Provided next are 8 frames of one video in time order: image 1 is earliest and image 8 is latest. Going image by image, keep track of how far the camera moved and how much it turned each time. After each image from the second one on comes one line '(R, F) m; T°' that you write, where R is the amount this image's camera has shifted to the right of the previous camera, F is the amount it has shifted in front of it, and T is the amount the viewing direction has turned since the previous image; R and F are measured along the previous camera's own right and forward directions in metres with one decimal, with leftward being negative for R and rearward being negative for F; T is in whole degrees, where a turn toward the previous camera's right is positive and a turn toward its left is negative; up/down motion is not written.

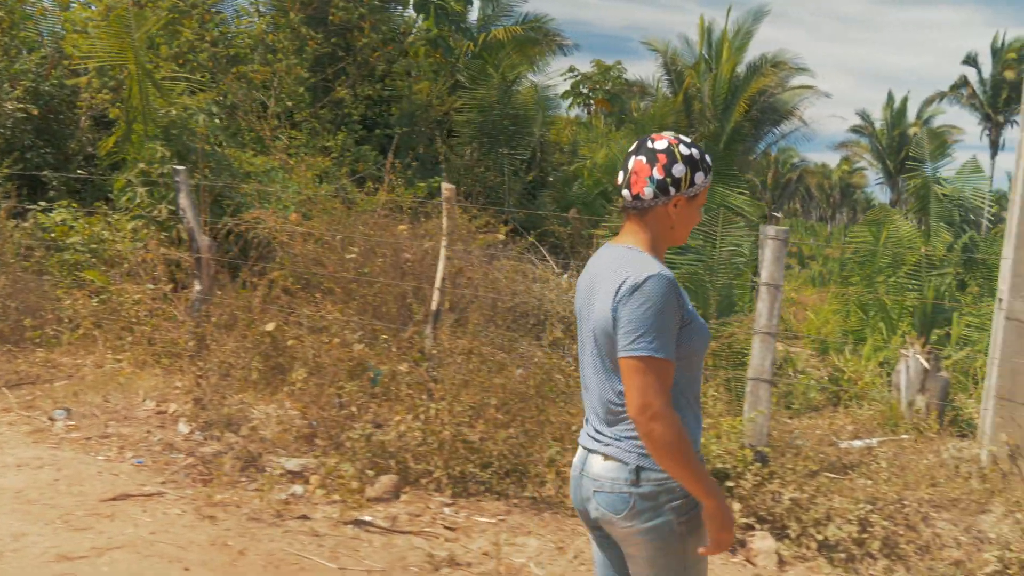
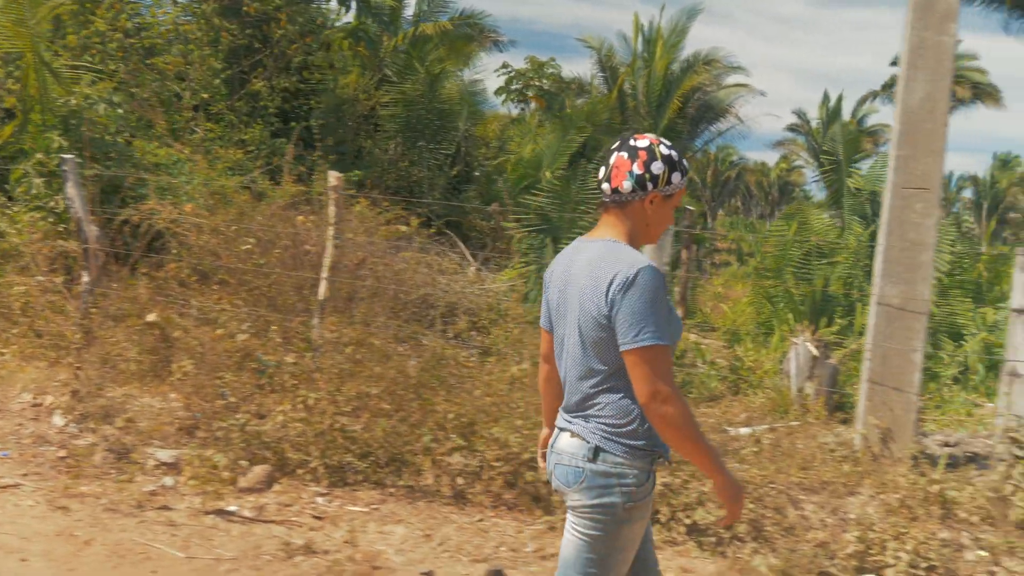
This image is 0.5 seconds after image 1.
(+0.5, 0.0) m; +3°
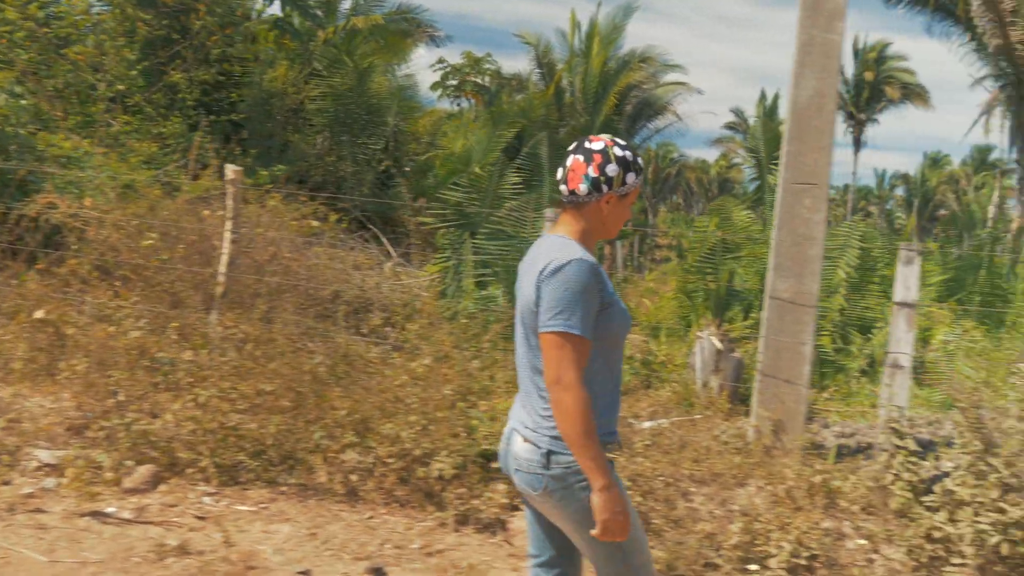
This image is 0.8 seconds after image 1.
(+0.3, 0.0) m; +3°
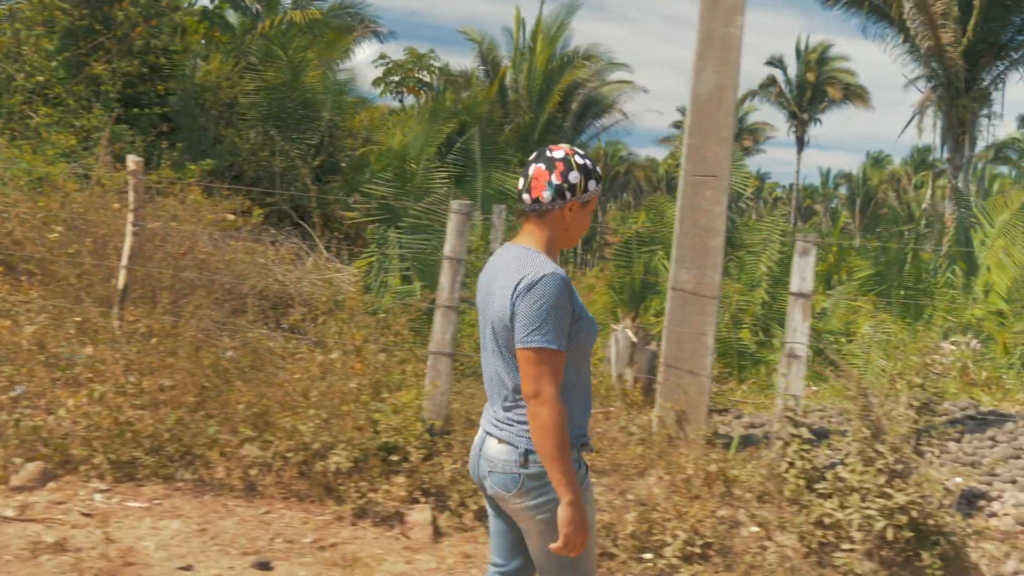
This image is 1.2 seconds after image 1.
(+0.3, 0.0) m; +3°
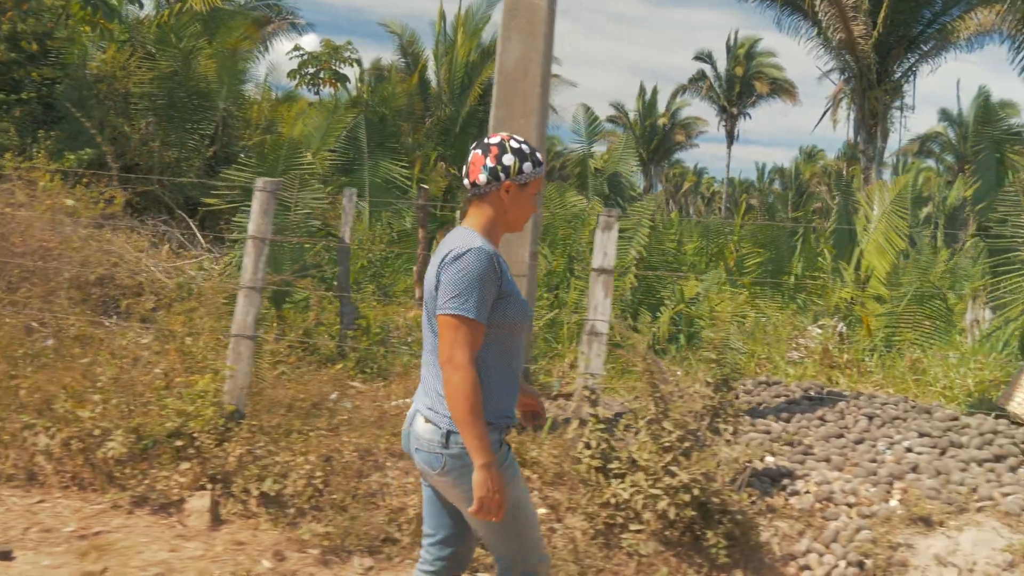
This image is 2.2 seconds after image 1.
(+0.9, +0.2) m; +3°
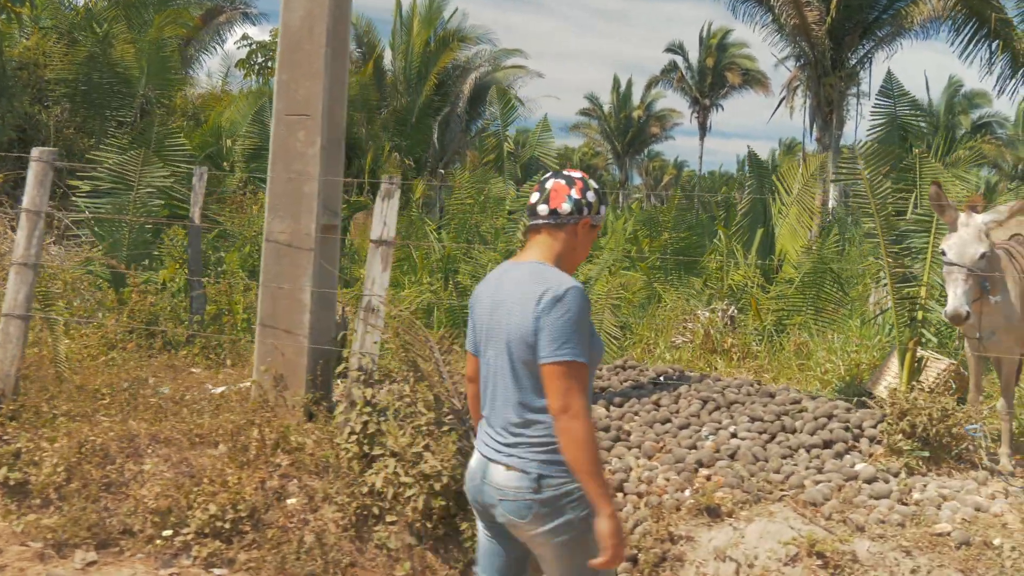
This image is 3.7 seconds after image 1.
(+1.2, +0.4) m; 0°
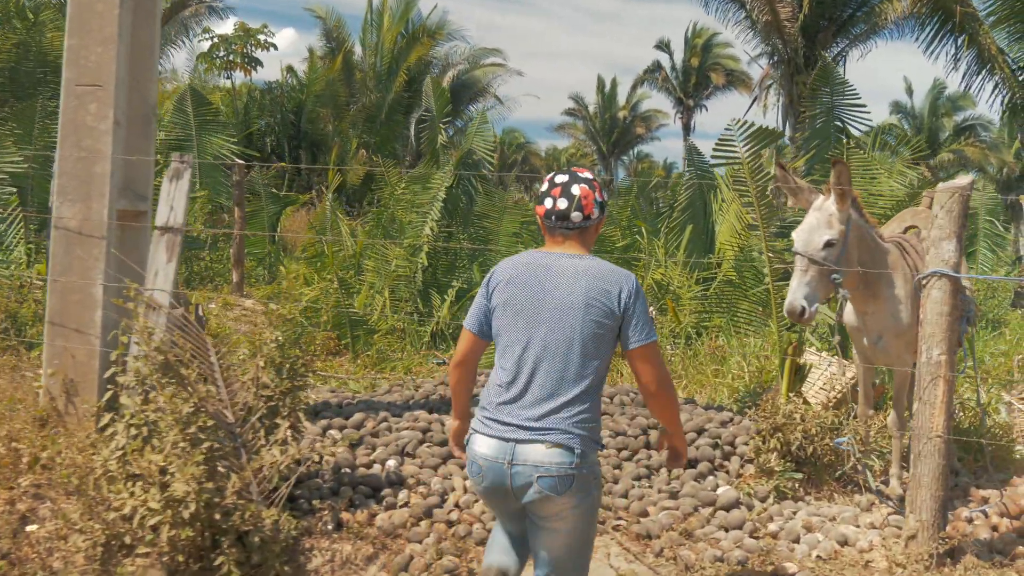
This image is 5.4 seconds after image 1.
(+0.9, +0.6) m; 0°
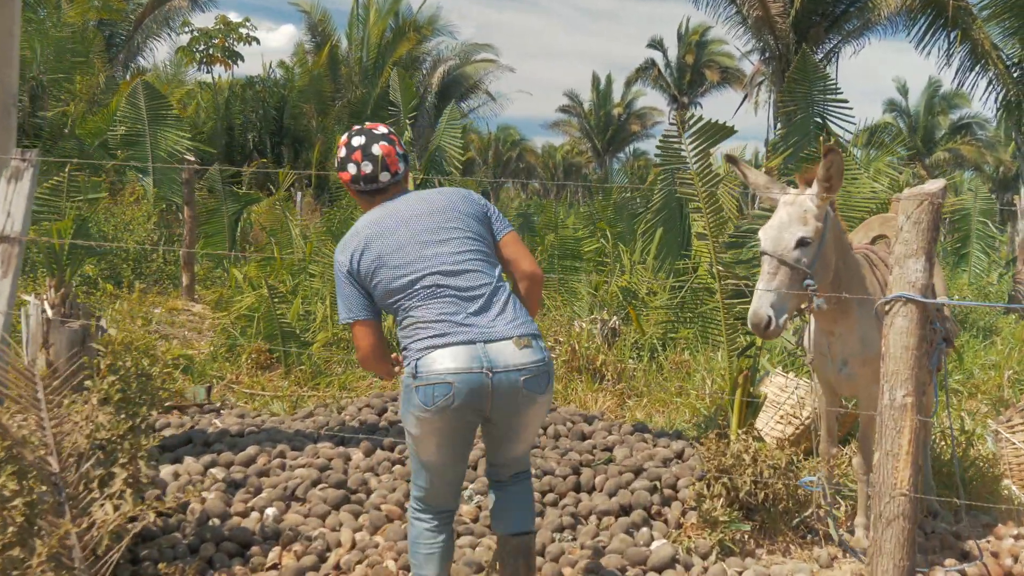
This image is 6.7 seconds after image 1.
(+0.4, +0.6) m; 0°
